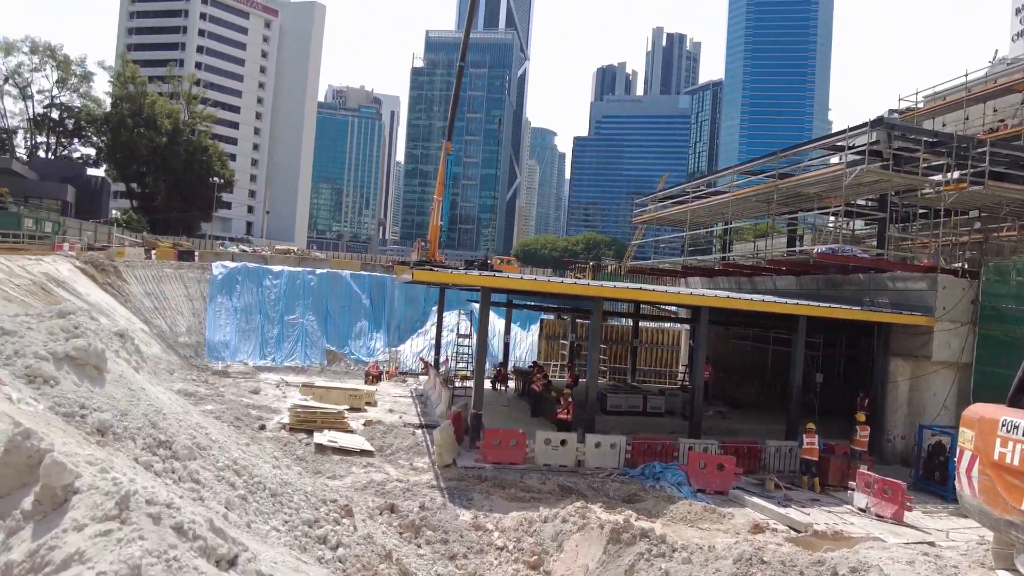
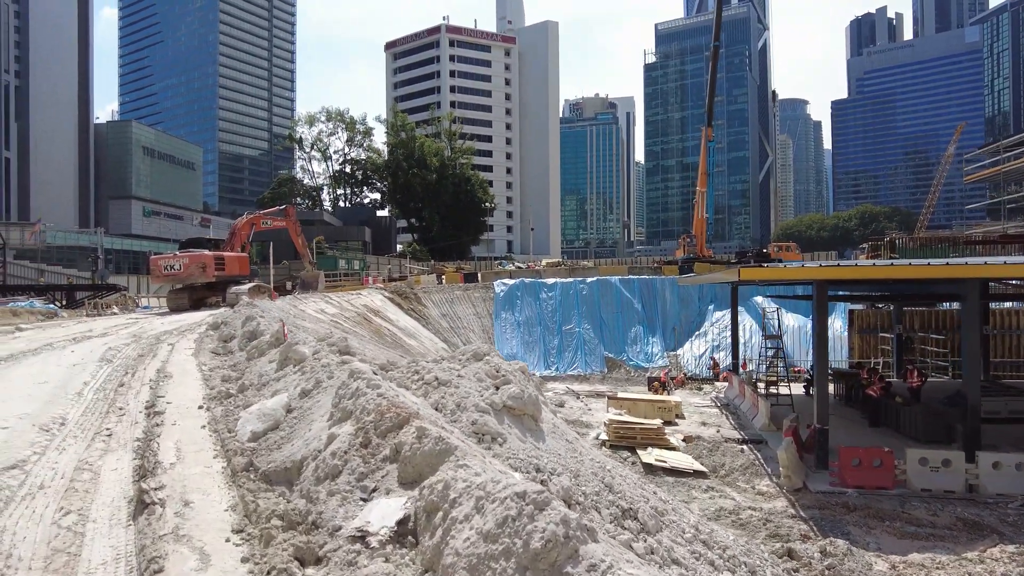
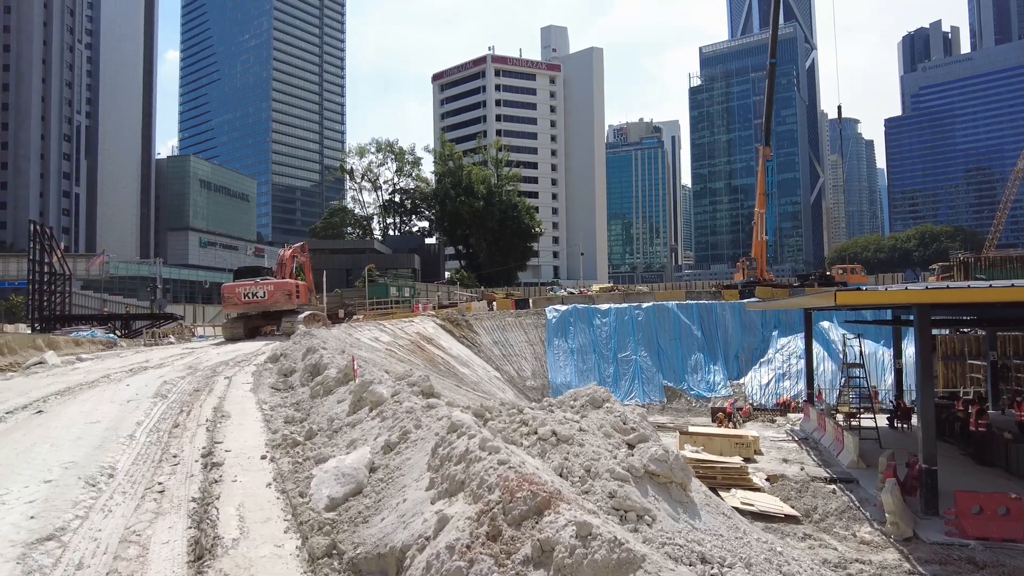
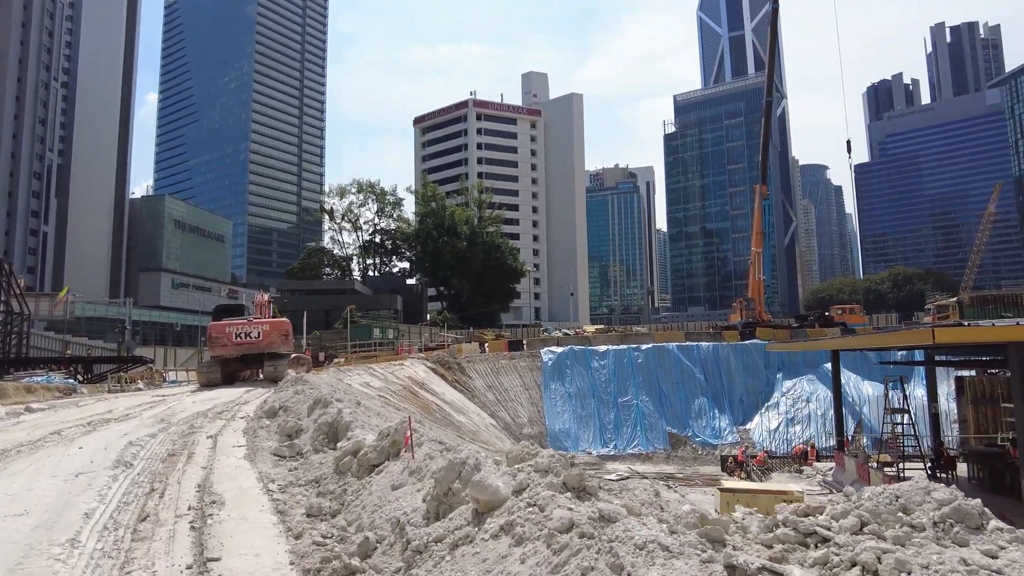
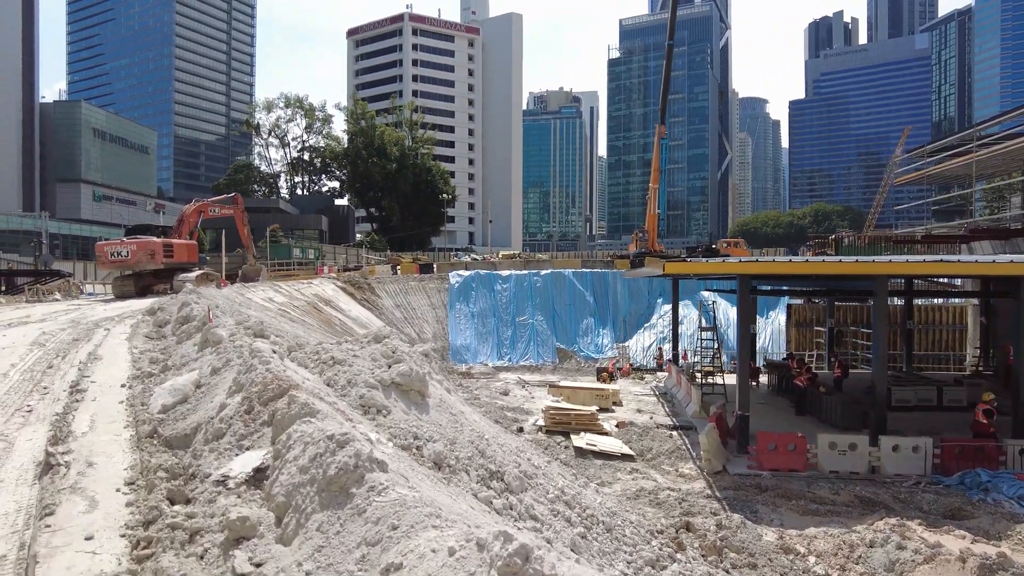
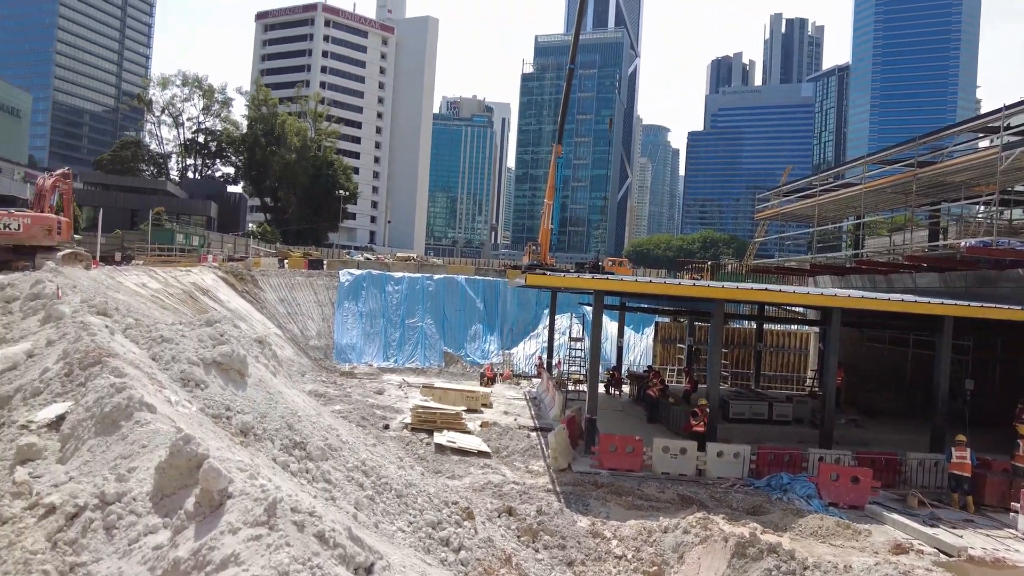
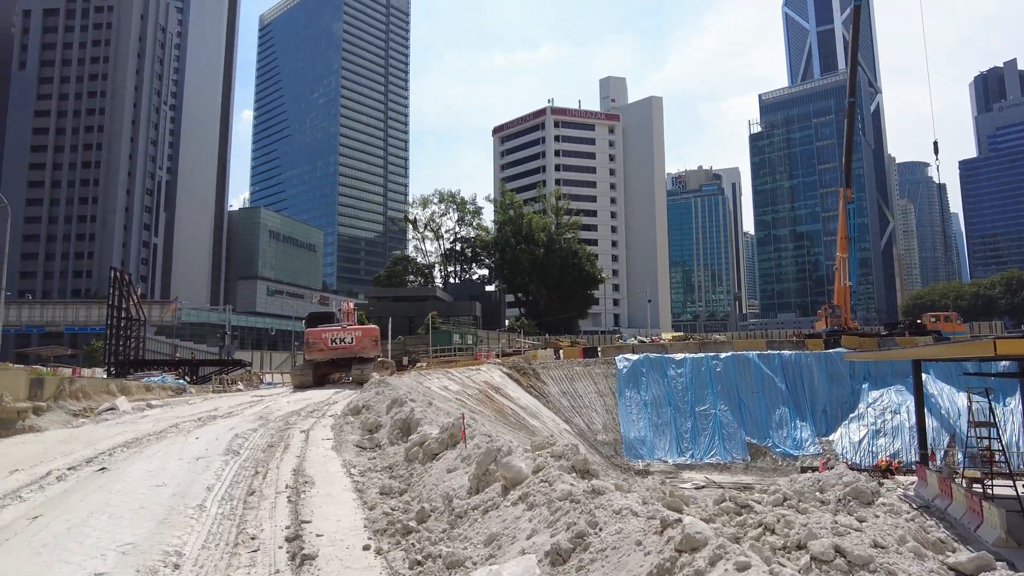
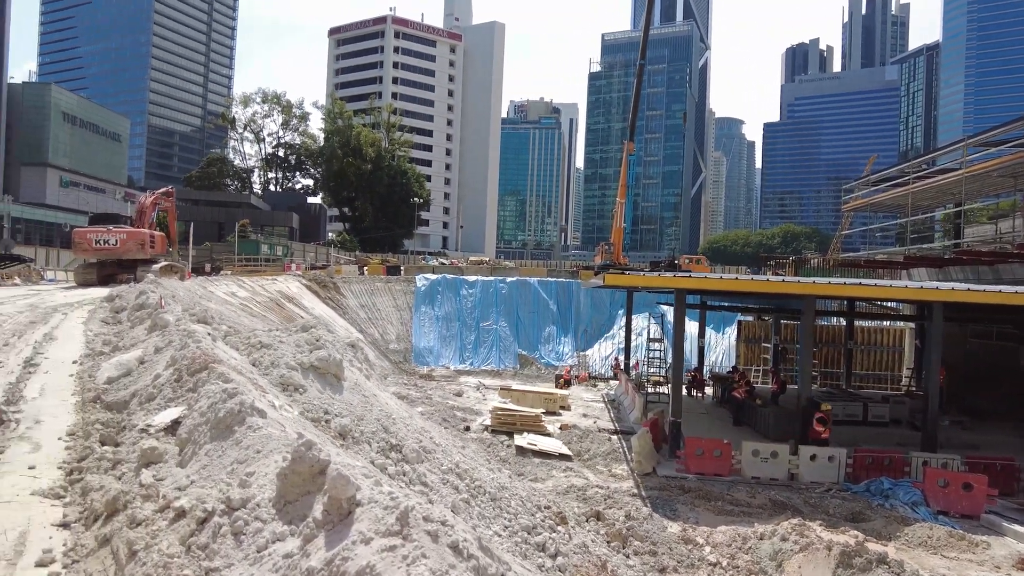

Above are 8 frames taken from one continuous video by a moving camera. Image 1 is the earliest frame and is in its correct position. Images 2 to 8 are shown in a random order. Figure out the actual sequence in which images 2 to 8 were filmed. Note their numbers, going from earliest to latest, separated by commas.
6, 8, 5, 2, 3, 7, 4
